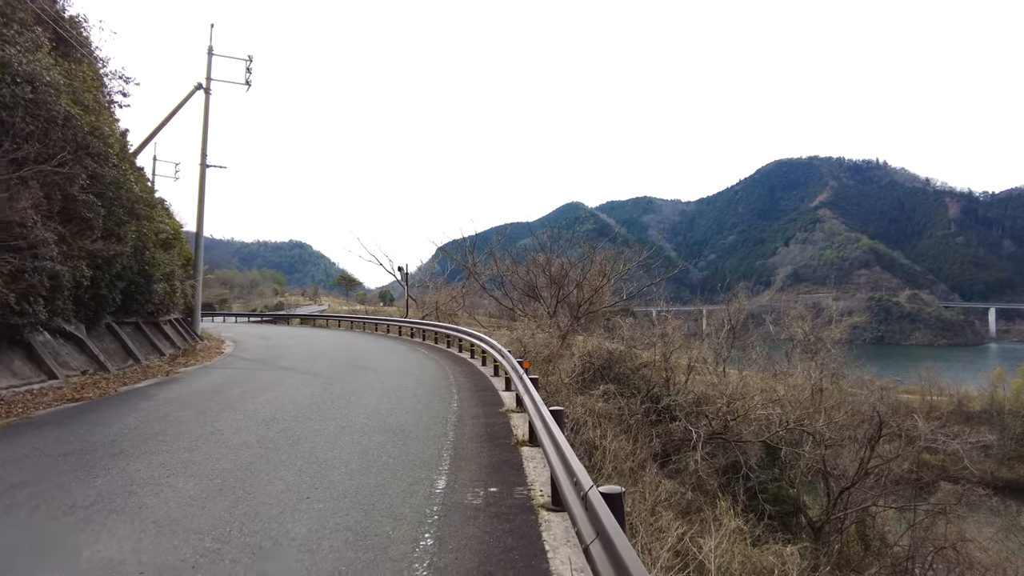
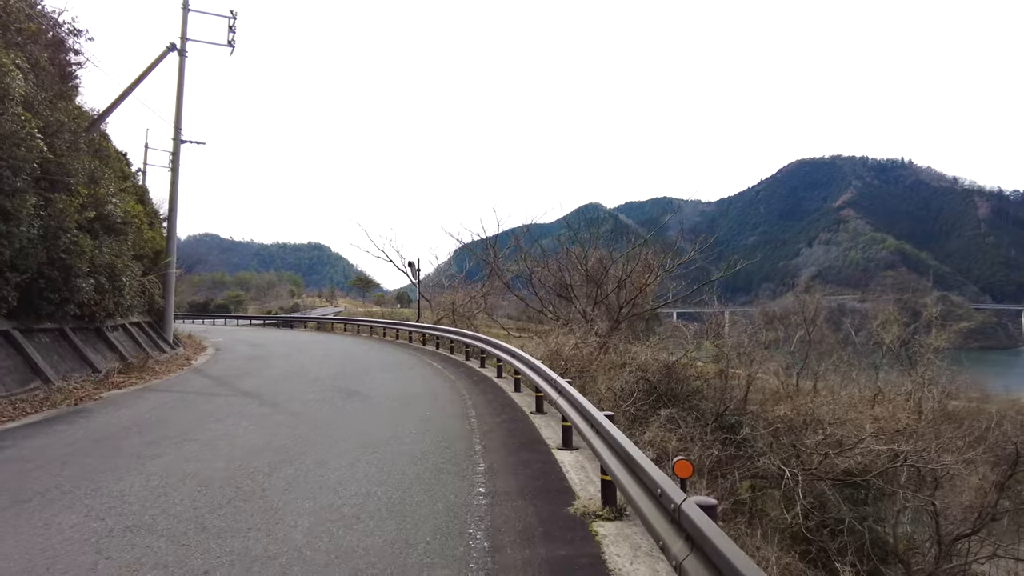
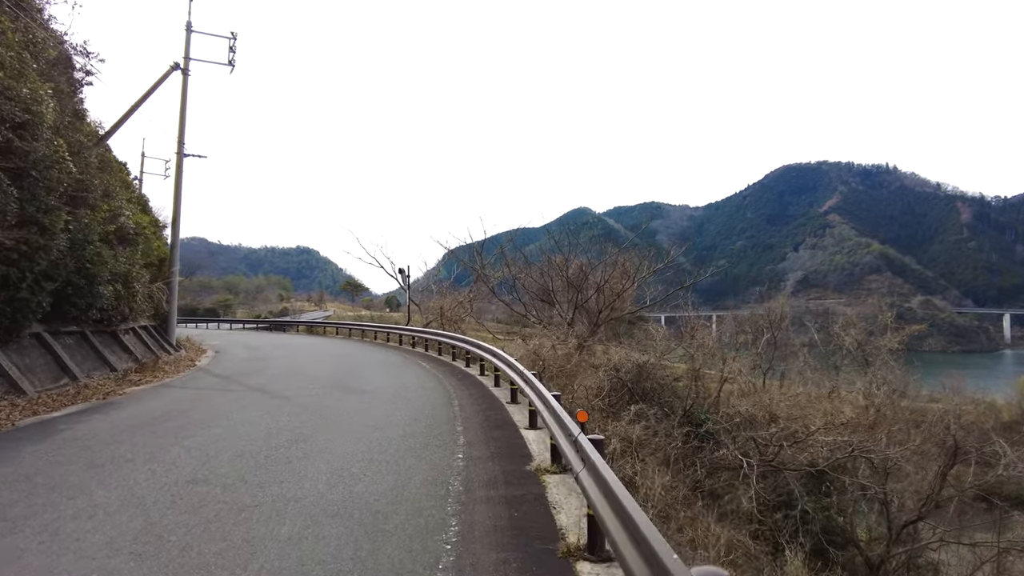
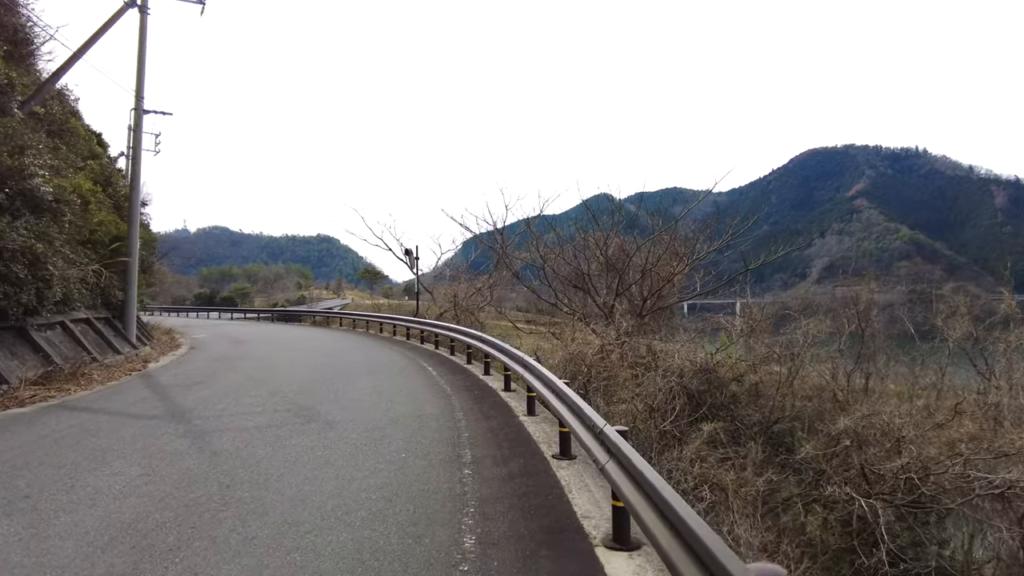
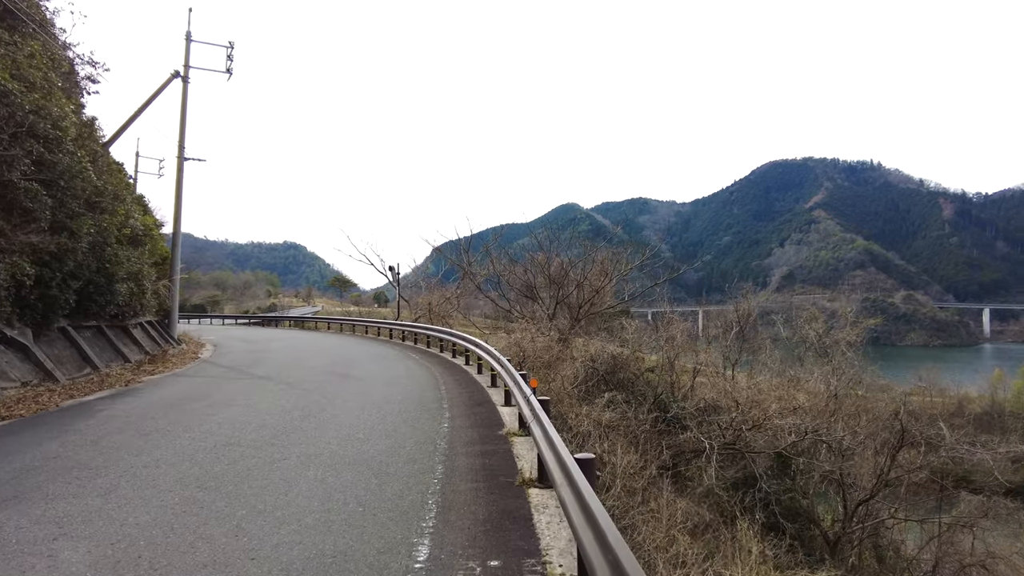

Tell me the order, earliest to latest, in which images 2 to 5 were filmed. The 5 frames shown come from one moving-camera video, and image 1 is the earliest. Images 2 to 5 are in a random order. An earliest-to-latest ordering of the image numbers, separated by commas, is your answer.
5, 3, 2, 4
